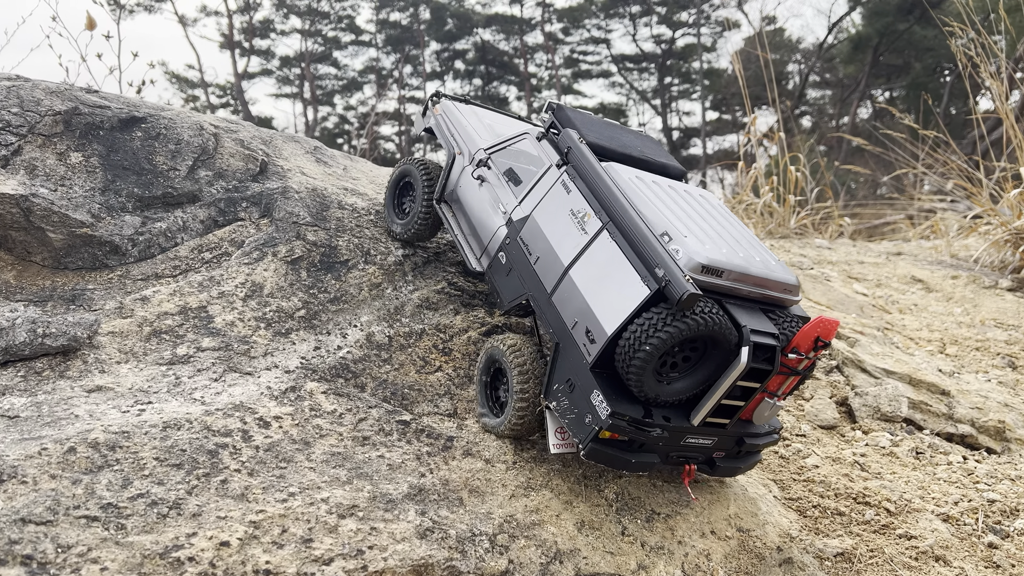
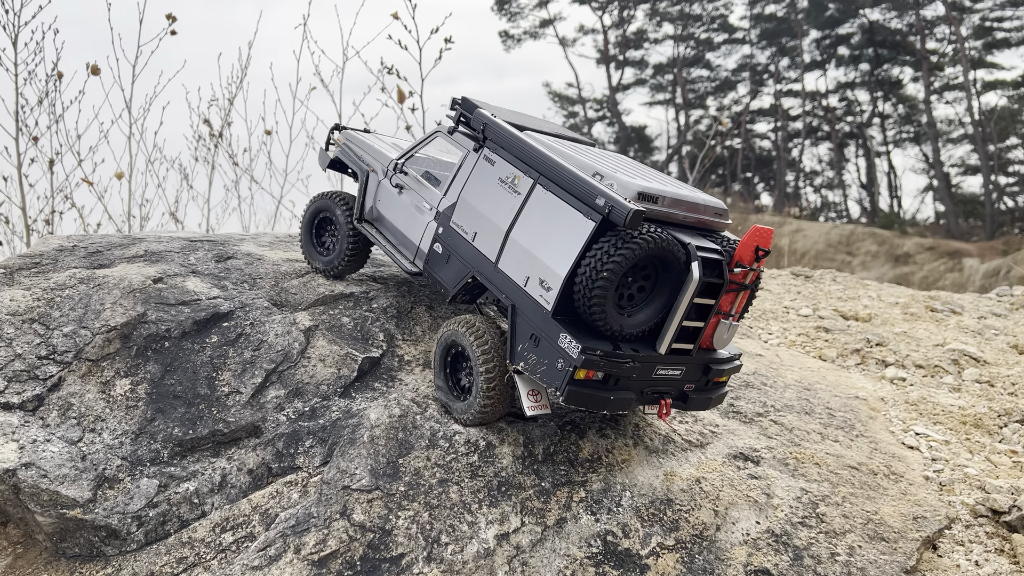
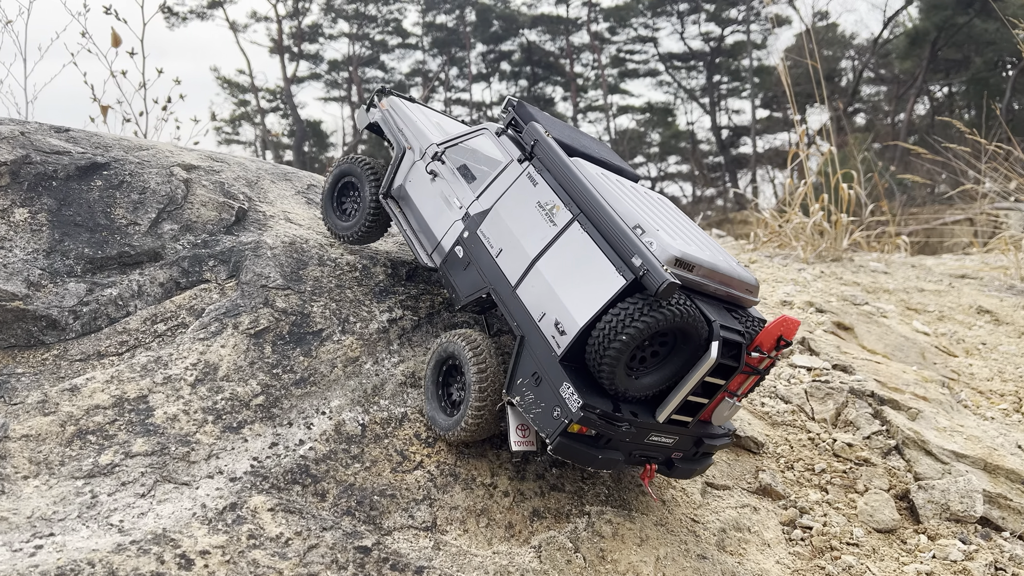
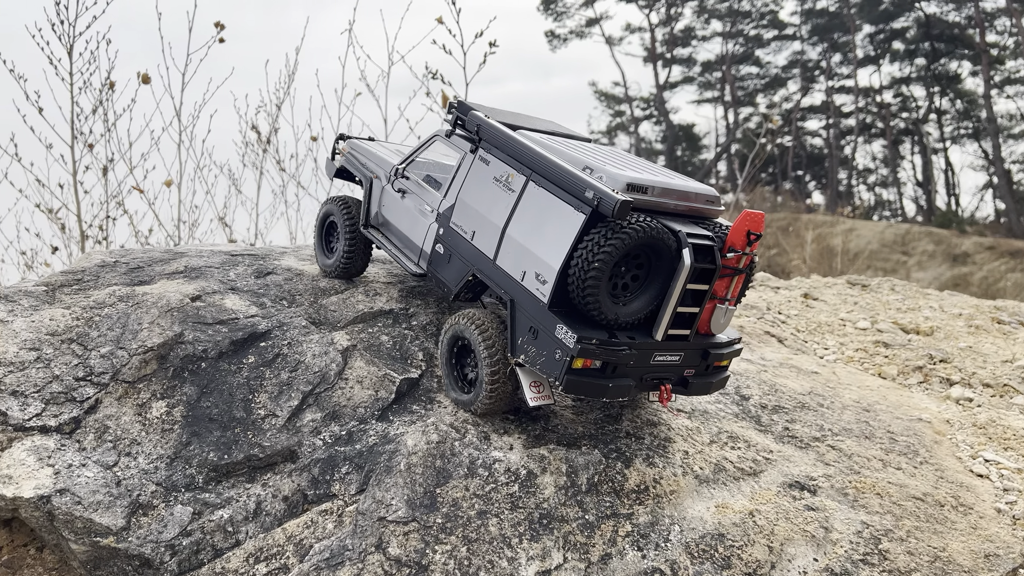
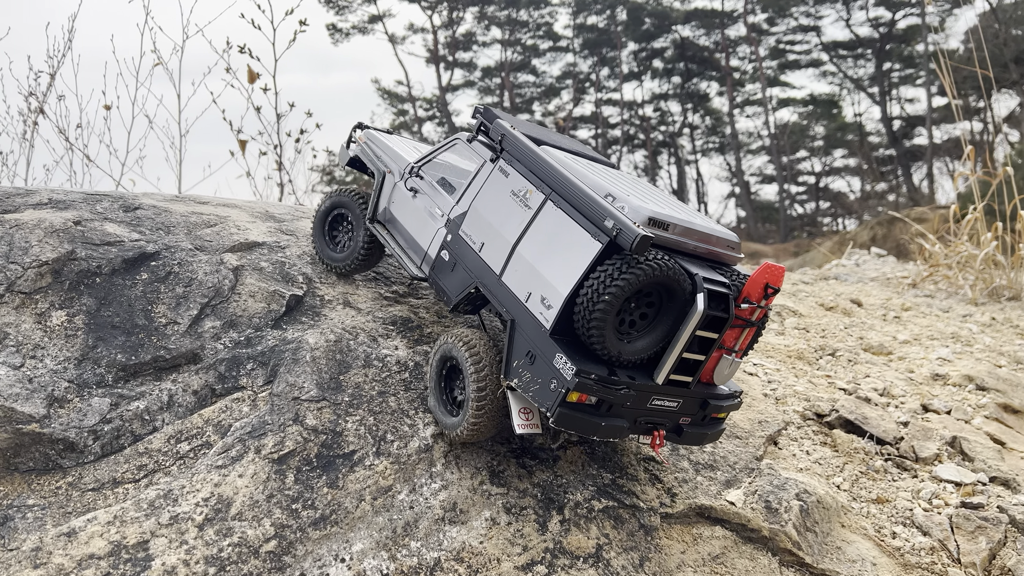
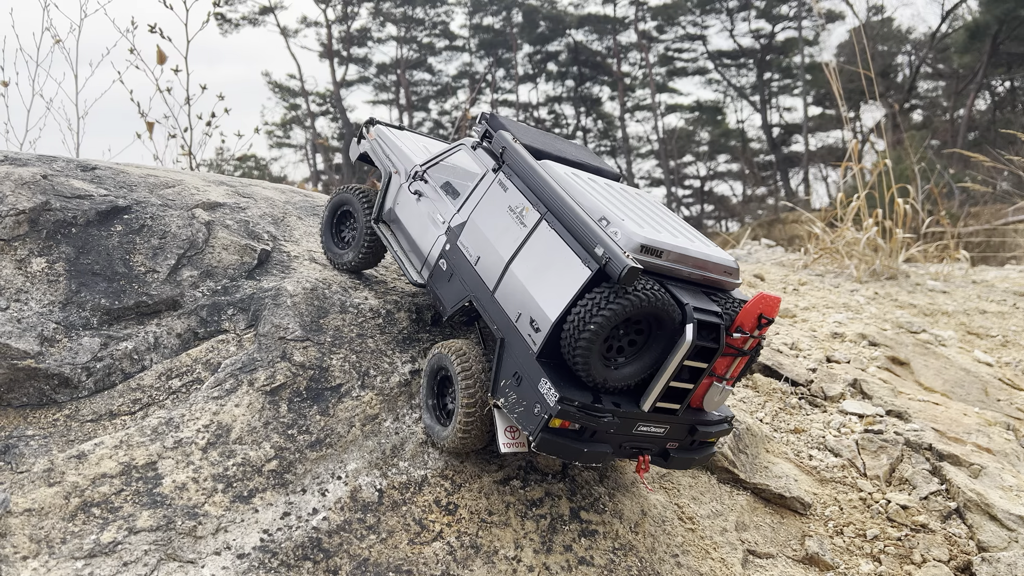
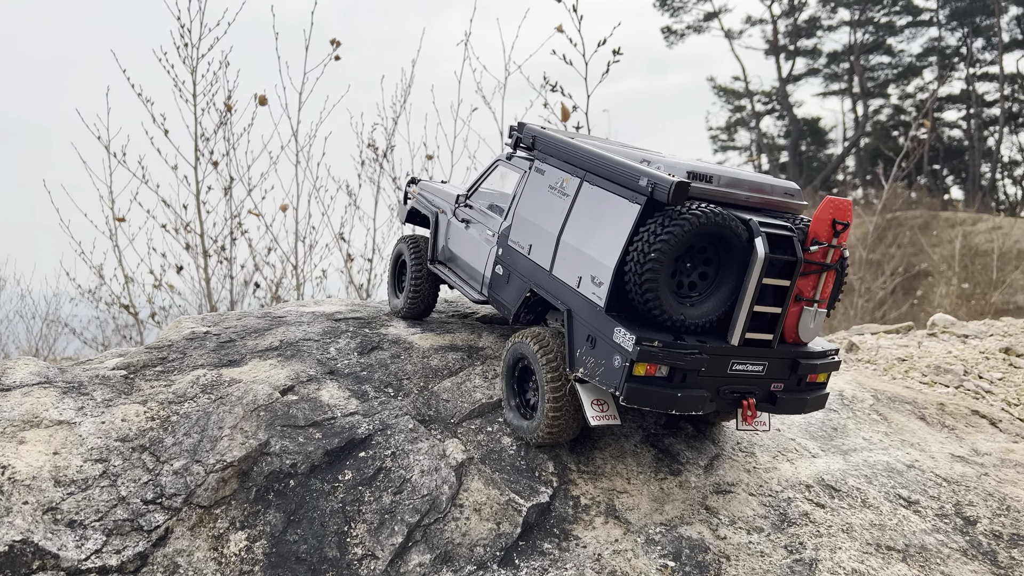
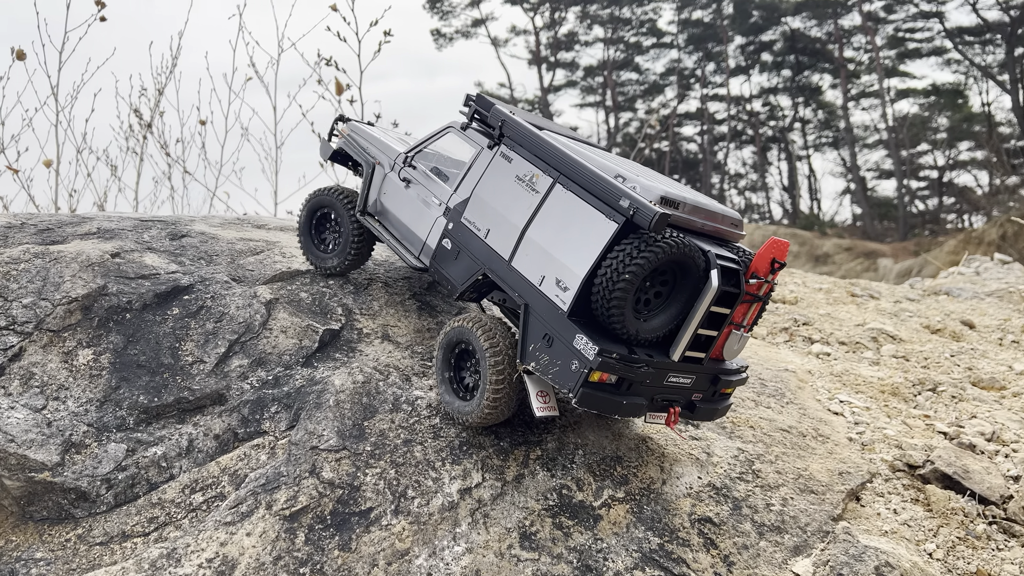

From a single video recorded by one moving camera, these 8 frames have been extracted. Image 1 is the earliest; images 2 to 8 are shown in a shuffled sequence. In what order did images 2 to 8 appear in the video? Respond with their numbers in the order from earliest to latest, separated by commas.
3, 6, 5, 8, 2, 4, 7
